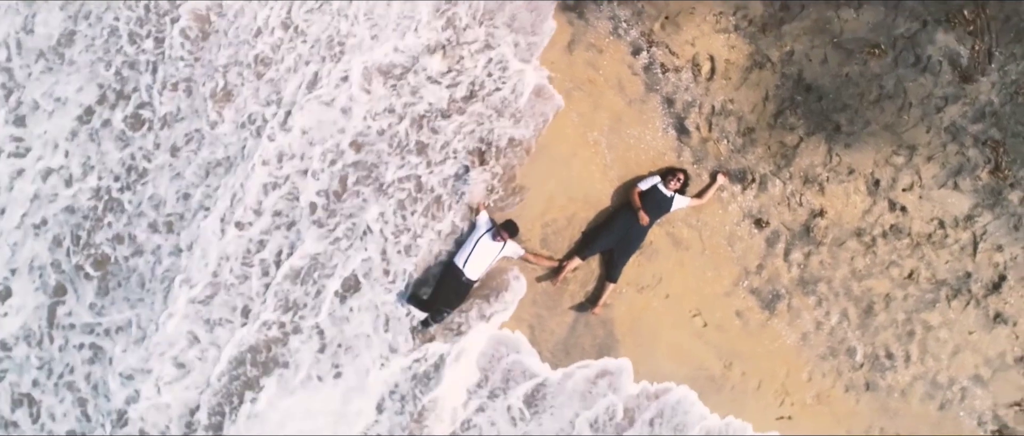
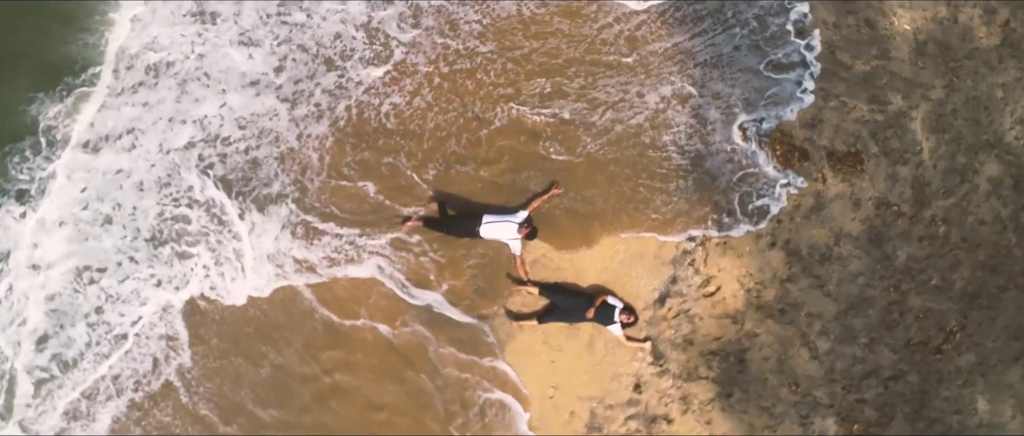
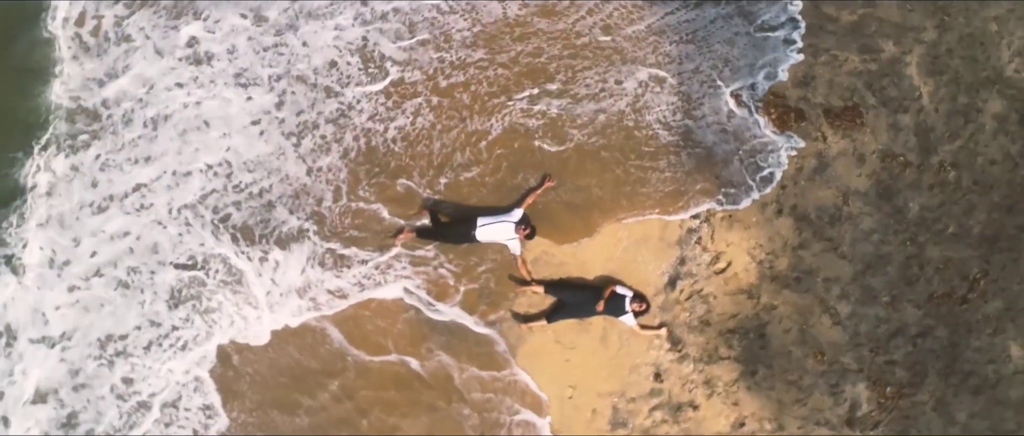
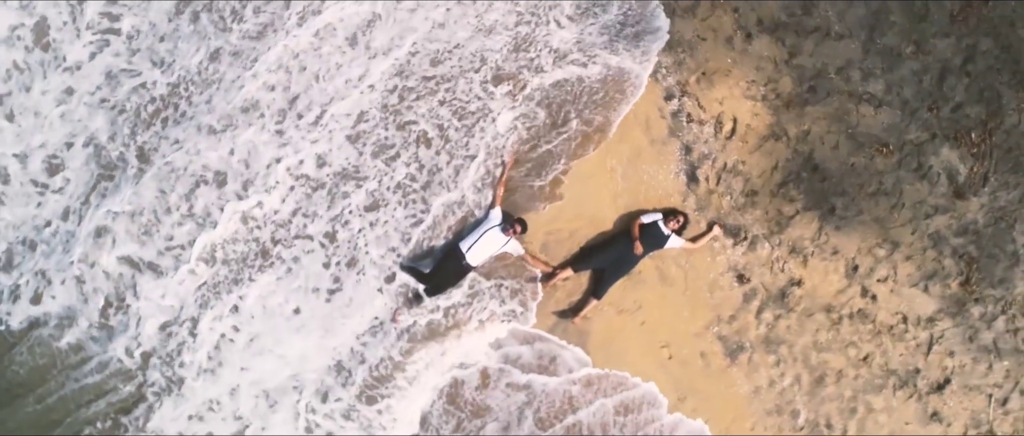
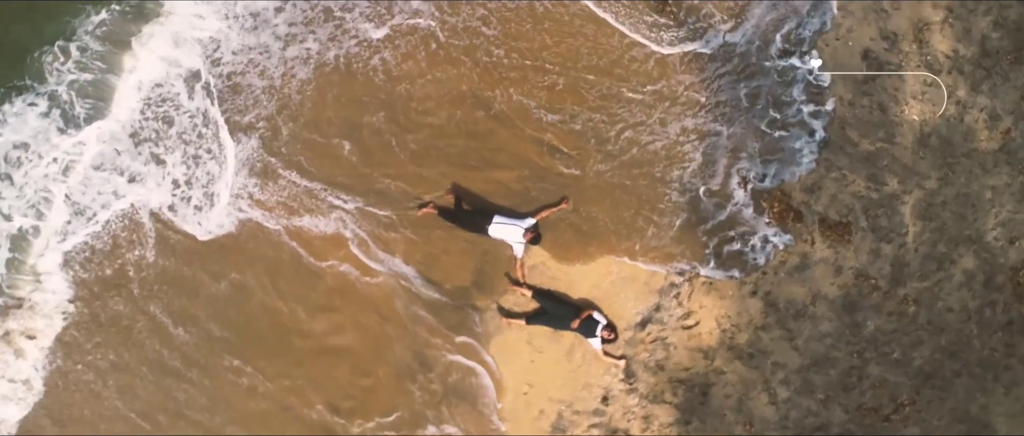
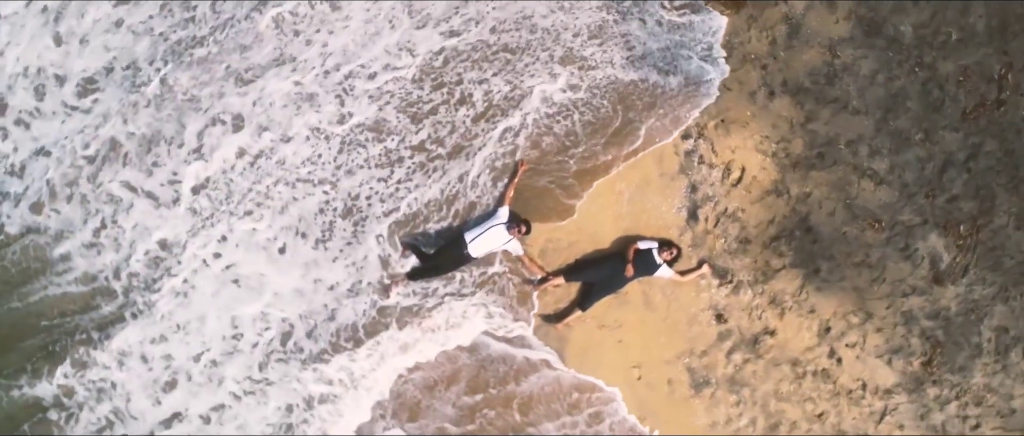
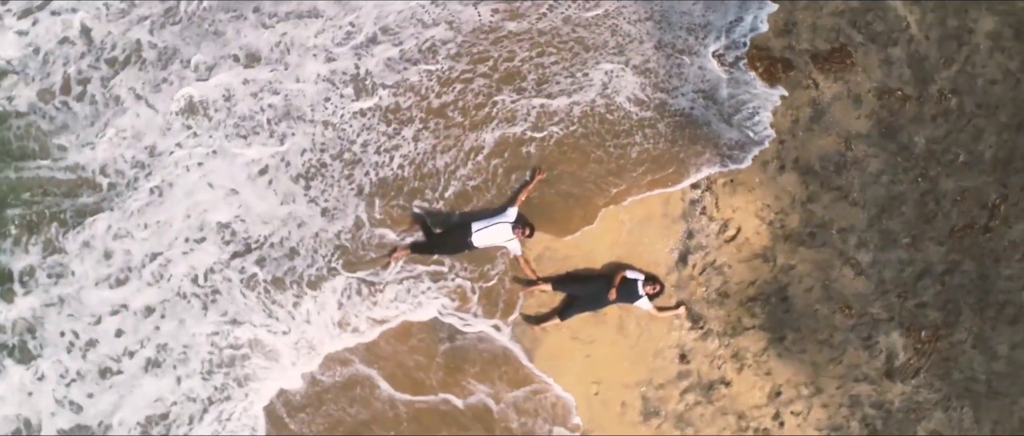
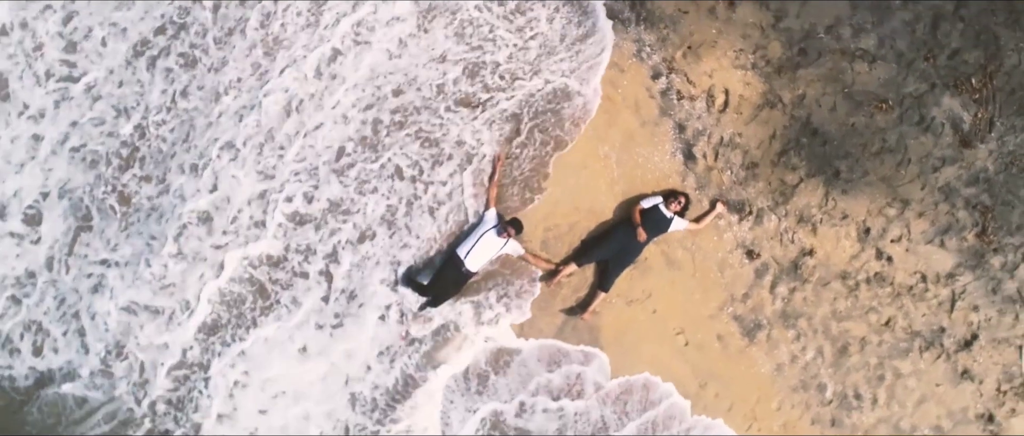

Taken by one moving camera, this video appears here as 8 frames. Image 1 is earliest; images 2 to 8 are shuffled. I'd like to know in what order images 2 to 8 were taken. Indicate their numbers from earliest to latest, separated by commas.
8, 4, 6, 7, 3, 2, 5
